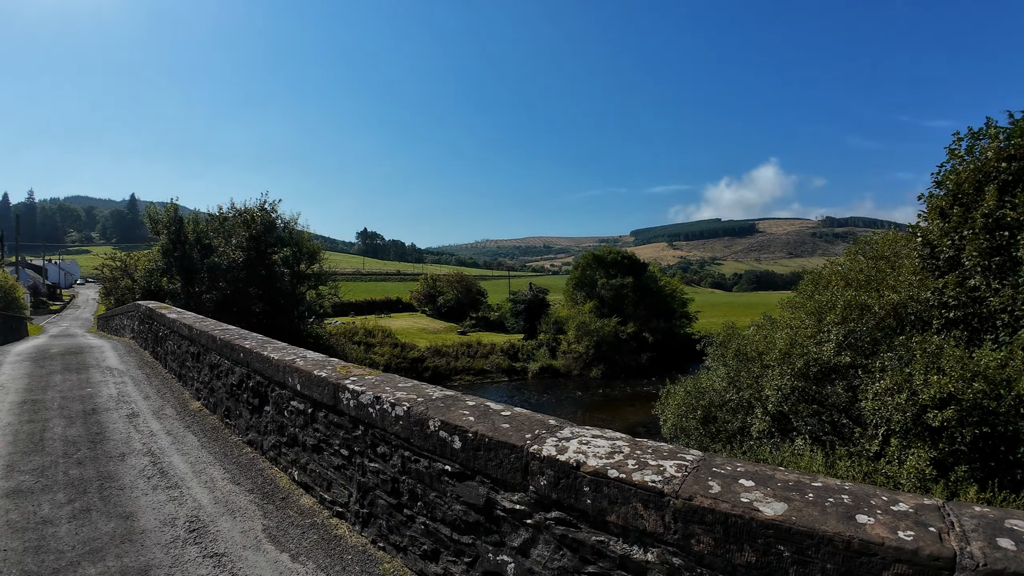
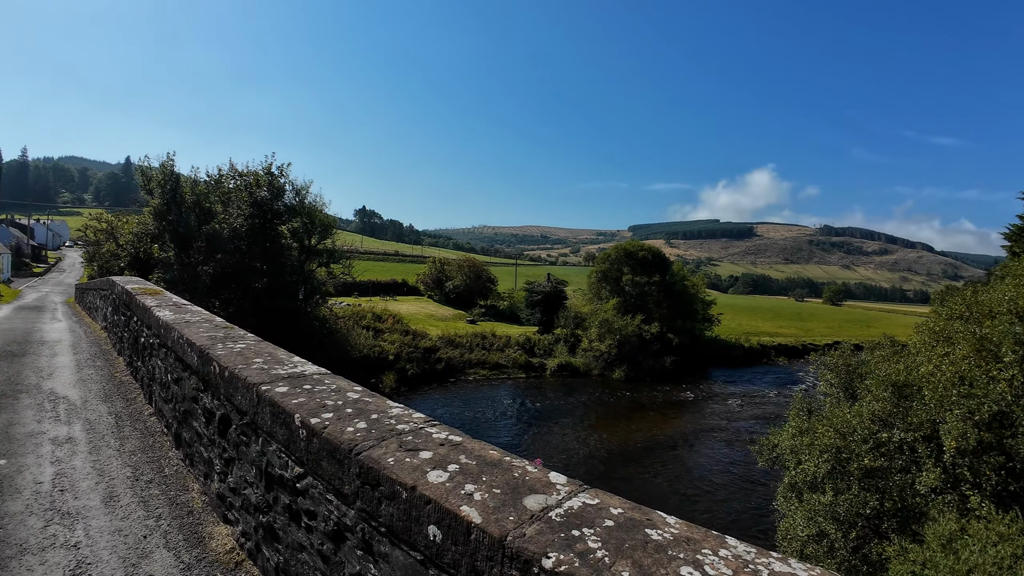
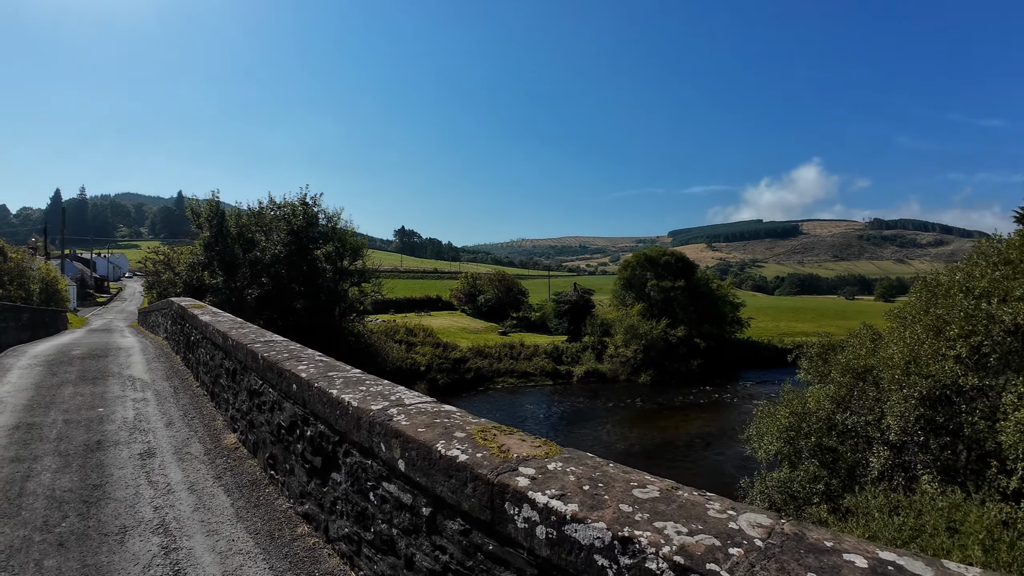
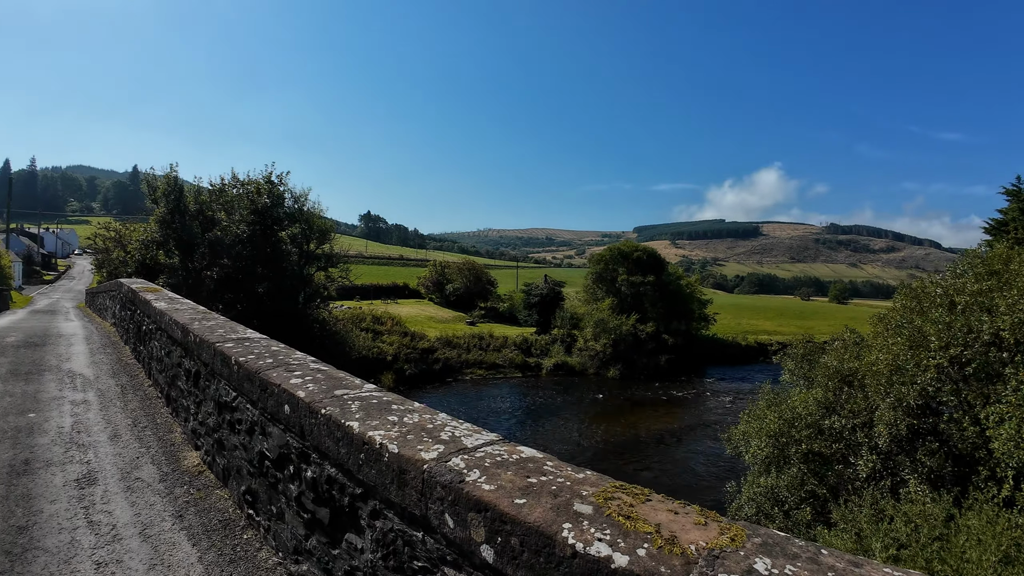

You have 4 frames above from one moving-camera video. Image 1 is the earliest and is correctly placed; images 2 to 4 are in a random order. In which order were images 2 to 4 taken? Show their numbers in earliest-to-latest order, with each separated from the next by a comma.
3, 4, 2
